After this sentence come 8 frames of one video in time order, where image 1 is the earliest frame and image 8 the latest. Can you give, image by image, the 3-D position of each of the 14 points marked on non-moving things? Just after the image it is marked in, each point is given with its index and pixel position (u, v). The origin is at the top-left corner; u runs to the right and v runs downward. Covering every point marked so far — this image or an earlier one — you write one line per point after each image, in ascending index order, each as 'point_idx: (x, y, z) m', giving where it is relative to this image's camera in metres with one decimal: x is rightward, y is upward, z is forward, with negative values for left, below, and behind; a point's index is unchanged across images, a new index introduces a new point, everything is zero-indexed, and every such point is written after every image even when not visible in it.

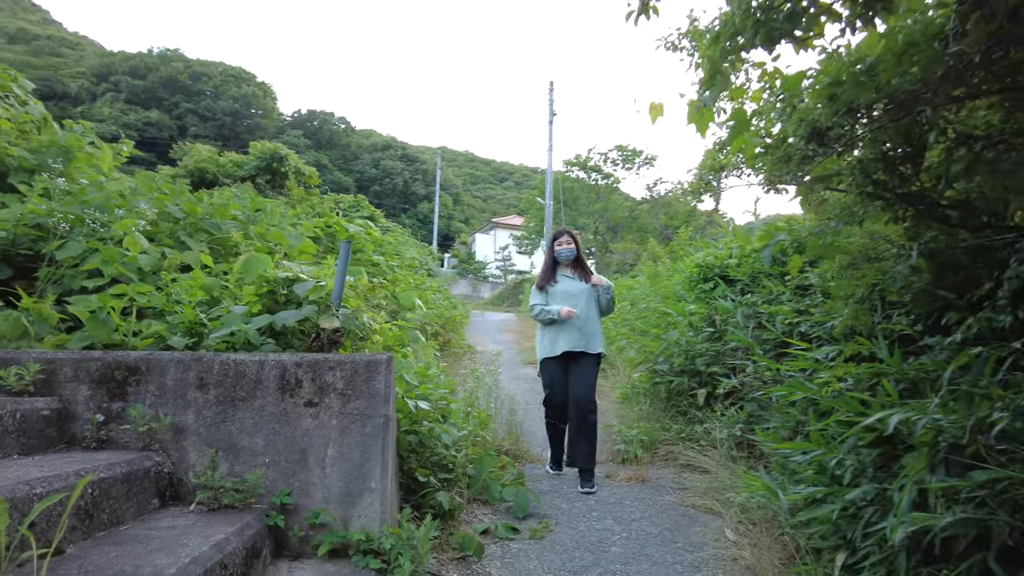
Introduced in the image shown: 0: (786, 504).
0: (+1.3, -1.0, +3.1) m
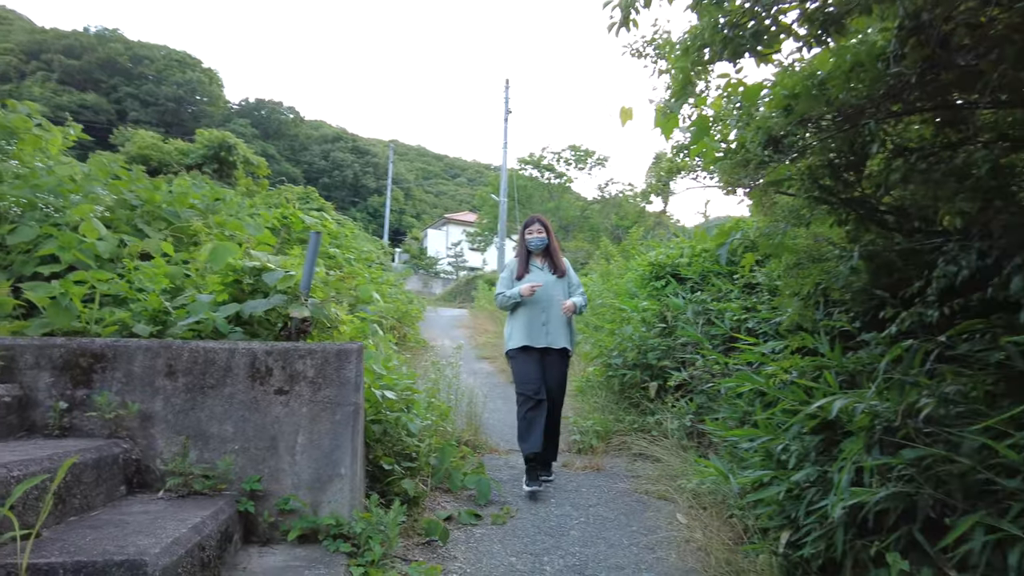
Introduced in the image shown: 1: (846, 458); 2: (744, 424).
0: (+1.1, -1.0, +3.3) m
1: (+1.3, -0.7, +2.5) m
2: (+1.5, -0.9, +4.1) m
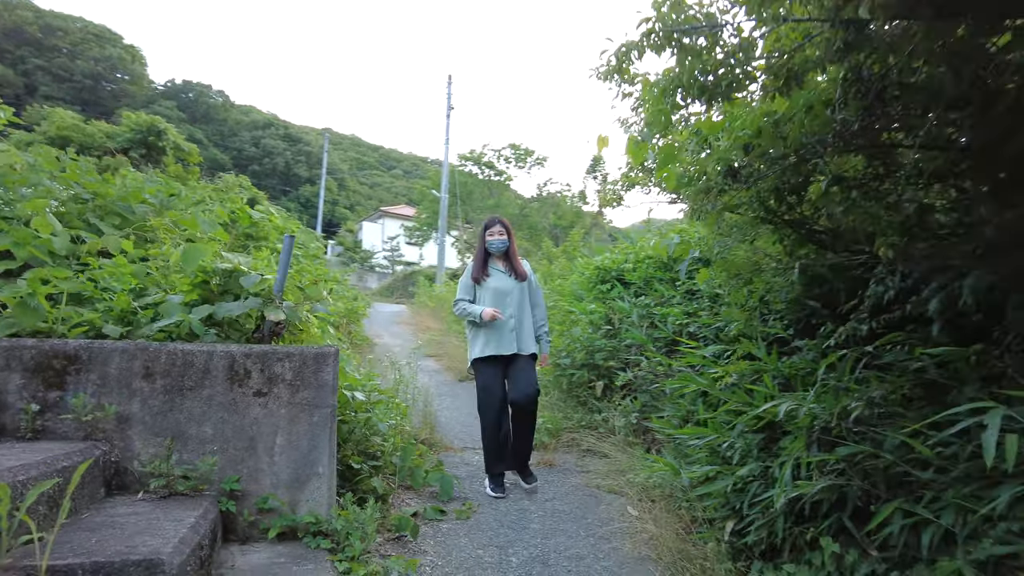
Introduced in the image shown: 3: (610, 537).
0: (+1.0, -1.1, +3.6) m
1: (+1.2, -0.7, +2.8) m
2: (+1.2, -0.9, +4.4) m
3: (+0.5, -1.4, +3.5) m
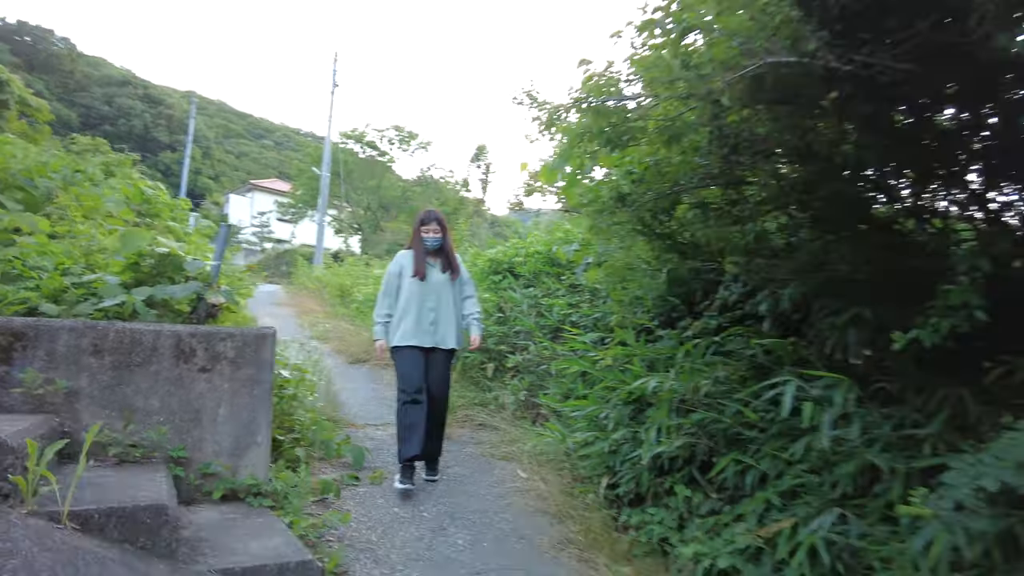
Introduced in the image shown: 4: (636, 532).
0: (+0.4, -1.0, +4.3) m
1: (+0.8, -0.7, +3.6) m
2: (+0.5, -0.9, +5.2) m
3: (0.0, -1.3, +4.2) m
4: (+0.6, -1.3, +3.4) m
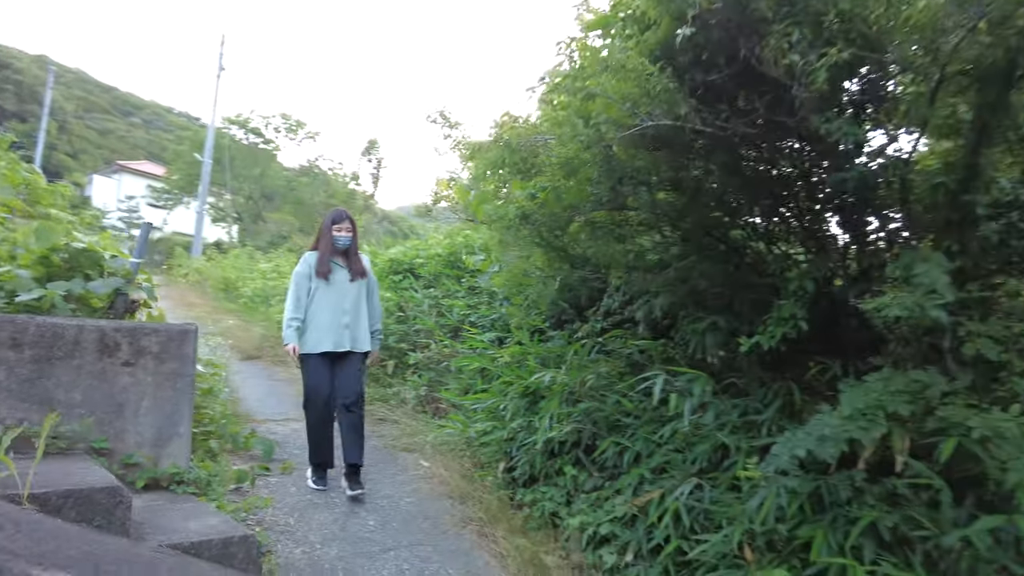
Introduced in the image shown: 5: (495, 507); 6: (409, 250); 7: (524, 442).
0: (-0.3, -1.1, +4.7) m
1: (+0.2, -0.8, +4.1) m
2: (-0.4, -0.9, +5.6) m
3: (-0.7, -1.3, +4.5) m
4: (+0.1, -1.3, +3.9) m
5: (-0.1, -1.3, +3.9) m
6: (-1.3, +0.5, +8.0) m
7: (+0.1, -1.0, +4.3) m
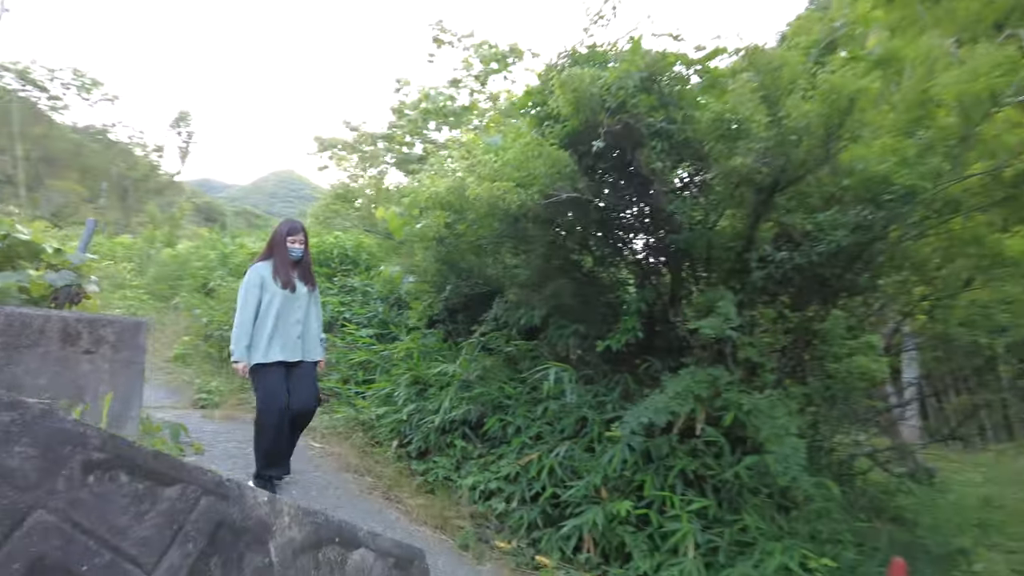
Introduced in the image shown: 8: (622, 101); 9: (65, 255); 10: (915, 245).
0: (-1.3, -1.1, +5.4) m
1: (-0.5, -0.8, +5.0) m
2: (-1.6, -0.9, +6.3) m
3: (-1.6, -1.4, +5.1) m
4: (-0.6, -1.4, +4.8) m
5: (-0.9, -1.4, +4.8) m
6: (-3.1, +0.5, +8.3) m
7: (-0.8, -1.1, +5.1) m
8: (+0.7, +1.0, +3.7) m
9: (-2.7, +0.2, +3.7) m
10: (+2.7, +0.3, +4.2) m
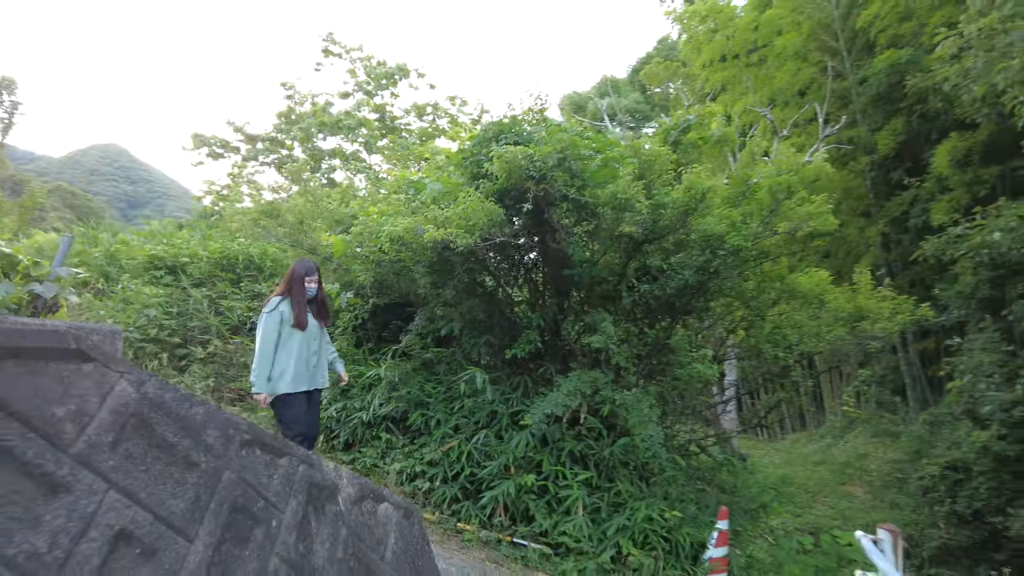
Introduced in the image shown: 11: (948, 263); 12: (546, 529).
0: (-2.1, -1.2, +6.1) m
1: (-1.3, -1.0, +5.8) m
2: (-2.6, -1.0, +6.8) m
3: (-2.4, -1.4, +5.7) m
4: (-1.4, -1.5, +5.6) m
5: (-1.6, -1.5, +5.5) m
6: (-4.5, +0.5, +8.5) m
7: (-1.5, -1.2, +5.9) m
8: (+0.2, +0.9, +4.8) m
9: (-3.0, +0.1, +4.1) m
10: (+2.0, +0.1, +5.8) m
11: (+7.6, +0.4, +11.3) m
12: (+0.3, -1.8, +4.9) m
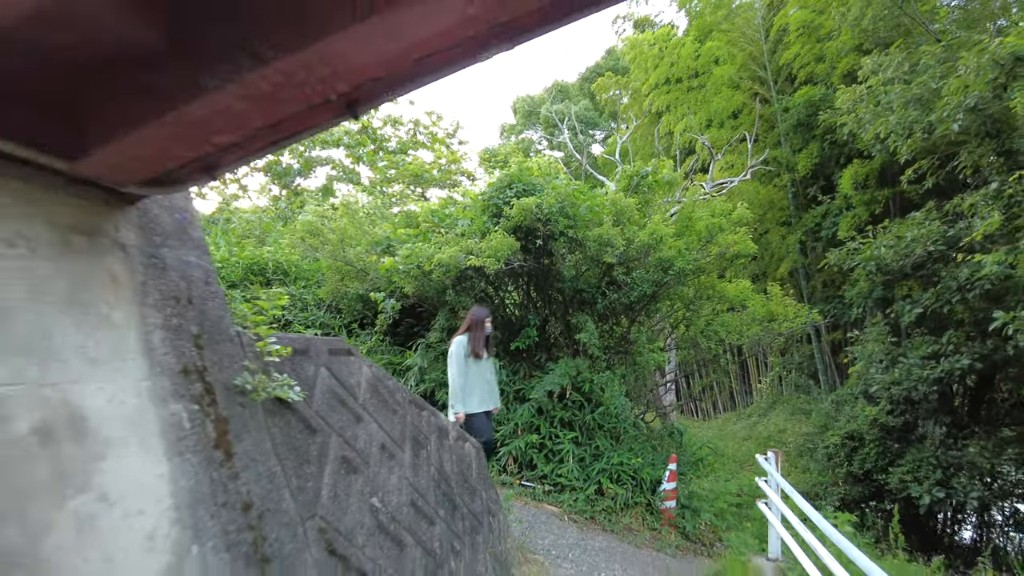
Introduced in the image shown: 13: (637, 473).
0: (-2.1, -1.3, +7.7) m
1: (-1.3, -1.1, +7.5) m
2: (-2.6, -1.1, +8.3) m
3: (-2.3, -1.5, +7.3) m
4: (-1.3, -1.6, +7.2) m
5: (-1.5, -1.6, +7.2) m
6: (-4.6, +0.5, +9.8) m
7: (-1.5, -1.3, +7.5) m
8: (+0.4, +0.8, +6.6) m
9: (-2.8, 0.0, +5.6) m
10: (+2.1, 0.0, +7.7) m
11: (+7.1, +0.4, +13.7) m
12: (+0.3, -1.9, +6.7) m
13: (+1.3, -1.9, +6.7) m
